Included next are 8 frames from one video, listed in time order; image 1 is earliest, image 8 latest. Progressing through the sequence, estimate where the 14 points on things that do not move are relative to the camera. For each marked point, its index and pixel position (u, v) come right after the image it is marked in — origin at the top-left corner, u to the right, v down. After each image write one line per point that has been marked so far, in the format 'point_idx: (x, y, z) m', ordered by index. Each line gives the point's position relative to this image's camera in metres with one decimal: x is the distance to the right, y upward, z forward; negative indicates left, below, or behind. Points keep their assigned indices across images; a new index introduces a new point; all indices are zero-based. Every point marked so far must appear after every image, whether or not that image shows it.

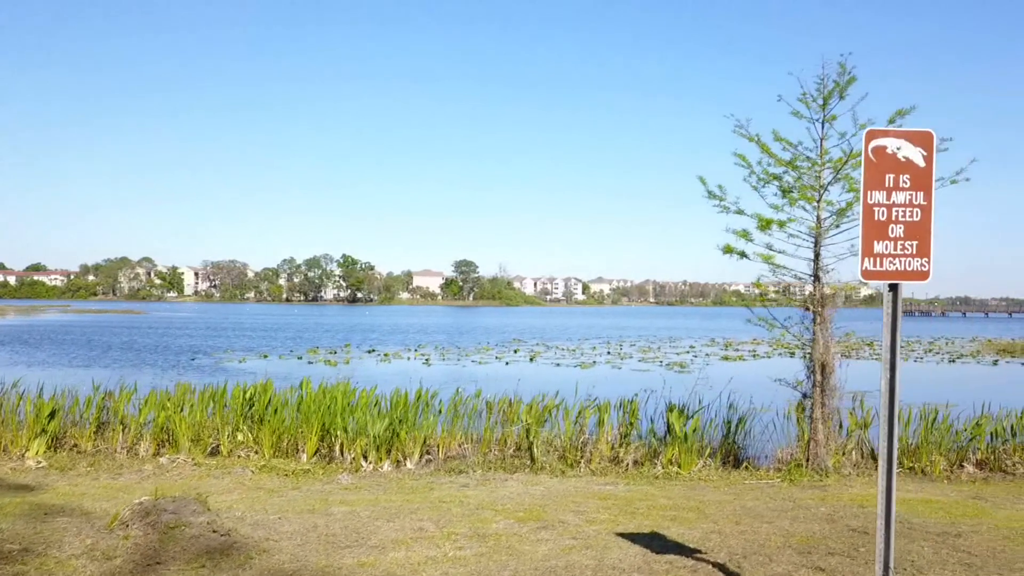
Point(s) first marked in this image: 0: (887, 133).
0: (+1.6, +0.7, +3.6) m
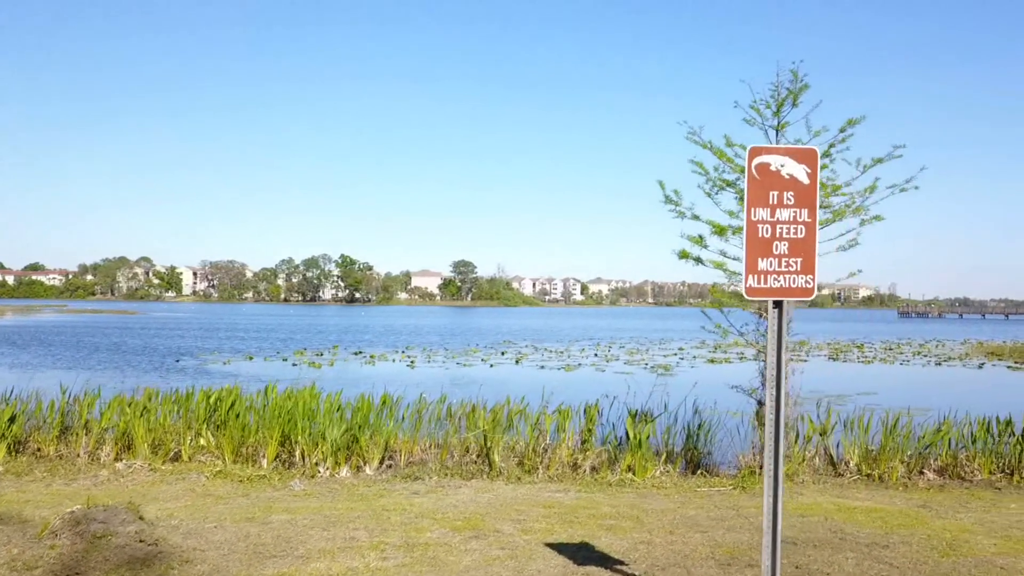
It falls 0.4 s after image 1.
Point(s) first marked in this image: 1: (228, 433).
0: (+1.1, +0.6, +3.6) m
1: (-3.6, -1.9, +10.7) m
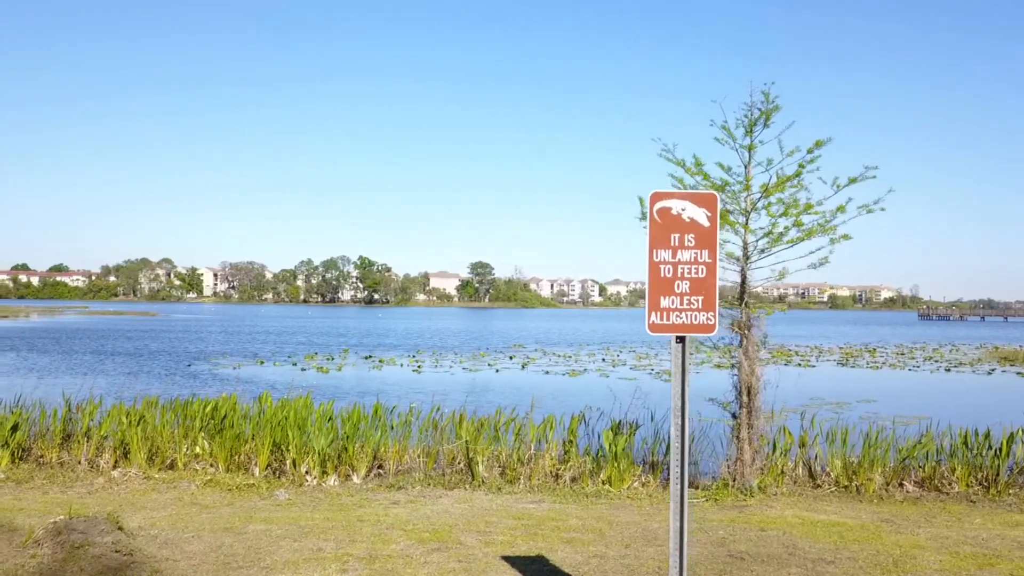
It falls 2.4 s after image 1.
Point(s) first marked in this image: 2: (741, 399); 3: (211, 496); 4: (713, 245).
0: (+0.7, +0.4, +3.9) m
1: (-3.8, -2.0, +11.0) m
2: (+2.6, -1.2, +9.3) m
3: (-3.3, -2.3, +9.1) m
4: (+0.9, +0.2, +3.9) m
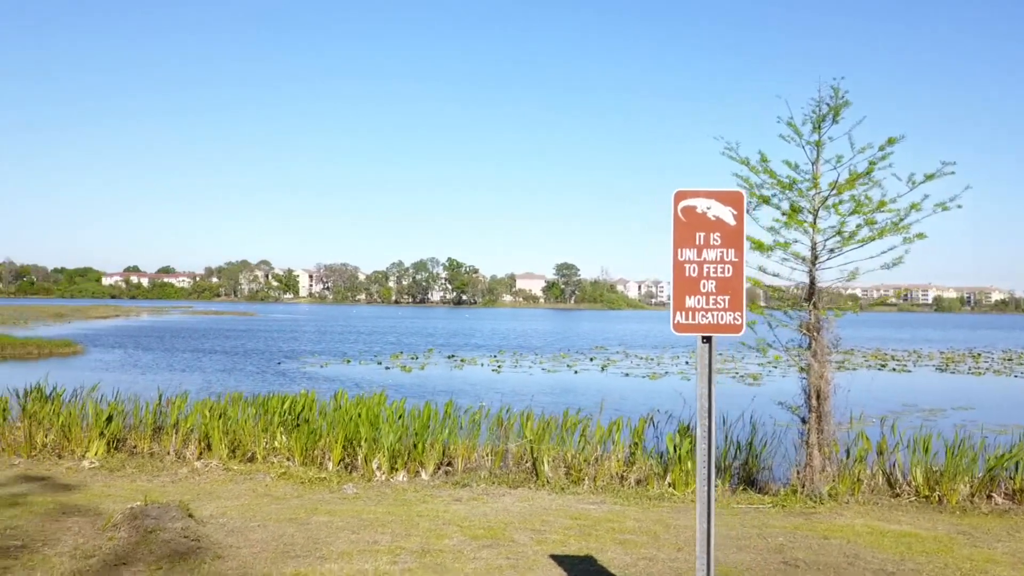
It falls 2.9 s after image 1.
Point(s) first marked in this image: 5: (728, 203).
0: (+0.9, +0.4, +3.8) m
1: (-2.9, -2.0, +11.4) m
2: (+3.2, -1.3, +9.0) m
3: (-2.6, -2.3, +9.4) m
4: (+1.1, +0.2, +3.8) m
5: (+1.0, +0.4, +3.8) m
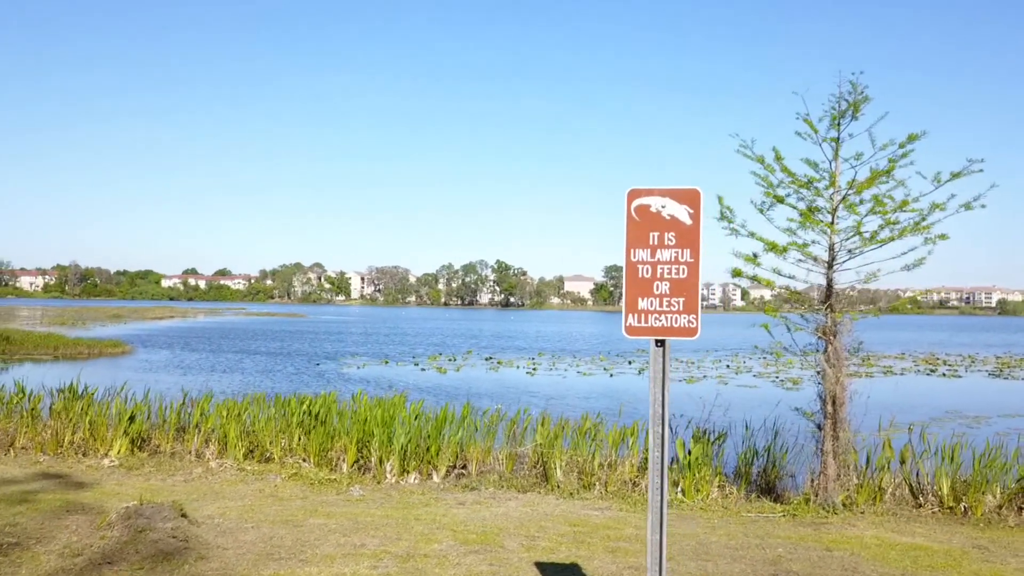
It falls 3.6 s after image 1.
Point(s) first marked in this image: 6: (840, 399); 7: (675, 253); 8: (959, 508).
0: (+0.6, +0.4, +3.7) m
1: (-2.7, -2.1, +11.5) m
2: (+3.3, -1.3, +8.7) m
3: (-2.5, -2.3, +9.5) m
4: (+0.8, +0.2, +3.7) m
5: (+0.8, +0.4, +3.7) m
6: (+3.4, -1.2, +8.6) m
7: (+0.7, +0.2, +3.7) m
8: (+4.9, -2.4, +9.2) m
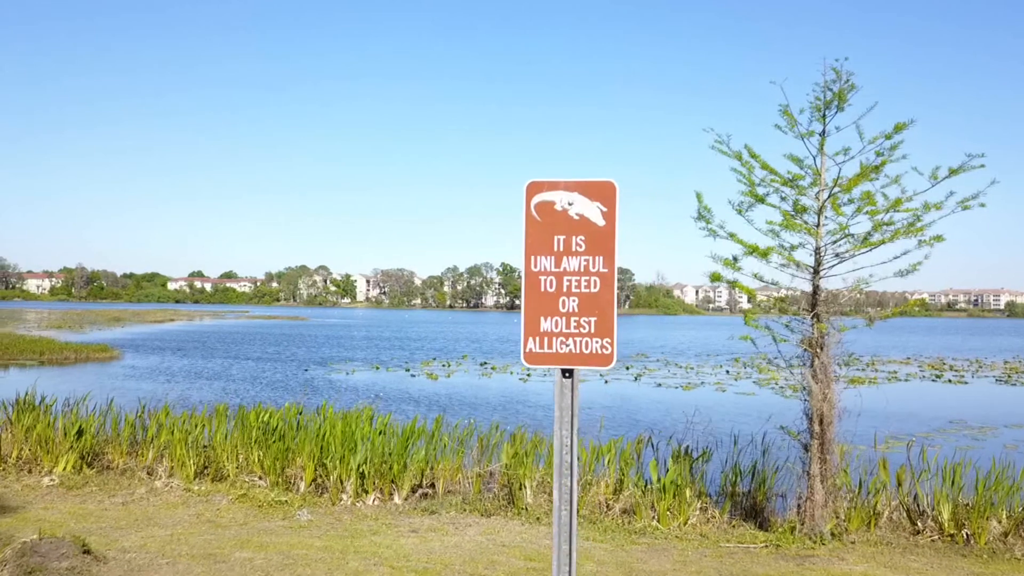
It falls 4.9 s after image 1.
0: (+0.1, +0.4, +3.0) m
1: (-3.1, -2.1, +10.8) m
2: (+2.9, -1.4, +8.0) m
3: (-2.9, -2.4, +8.8) m
4: (+0.3, +0.1, +2.9) m
5: (+0.3, +0.3, +2.9) m
6: (+3.0, -1.2, +7.9) m
7: (+0.3, +0.1, +2.9) m
8: (+4.5, -2.5, +8.4) m
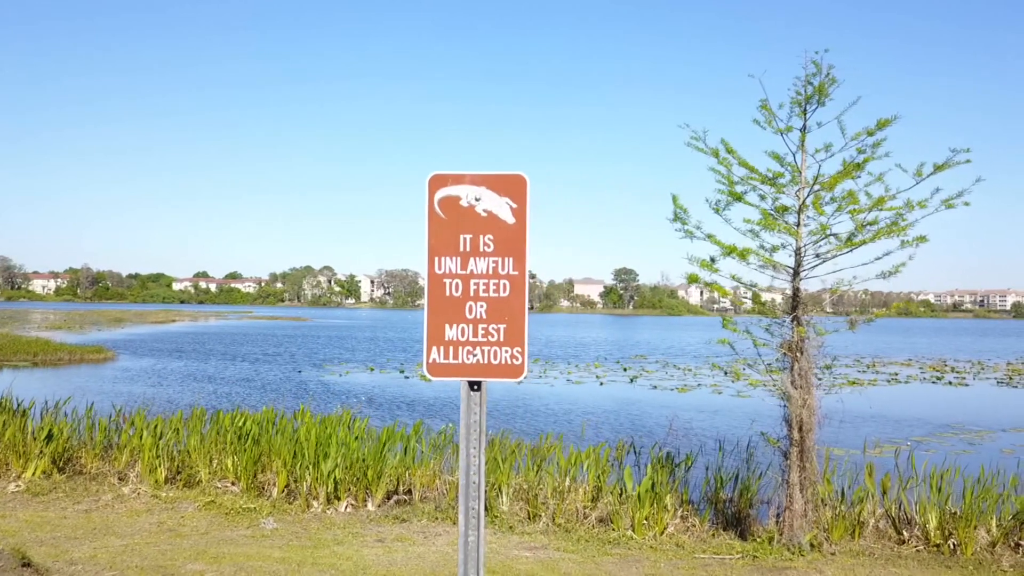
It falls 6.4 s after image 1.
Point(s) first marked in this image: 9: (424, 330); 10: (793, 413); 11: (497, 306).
0: (-0.2, +0.4, +2.7) m
1: (-3.4, -2.2, +10.5) m
2: (+2.6, -1.4, +7.7) m
3: (-3.2, -2.4, +8.5) m
4: (0.0, +0.1, +2.7) m
5: (0.0, +0.3, +2.7) m
6: (+2.7, -1.3, +7.6) m
7: (-0.1, +0.1, +2.7) m
8: (+4.2, -2.5, +8.1) m
9: (-0.3, -0.1, +2.7) m
10: (+2.6, -1.1, +7.6) m
11: (-0.1, -0.1, +2.7) m
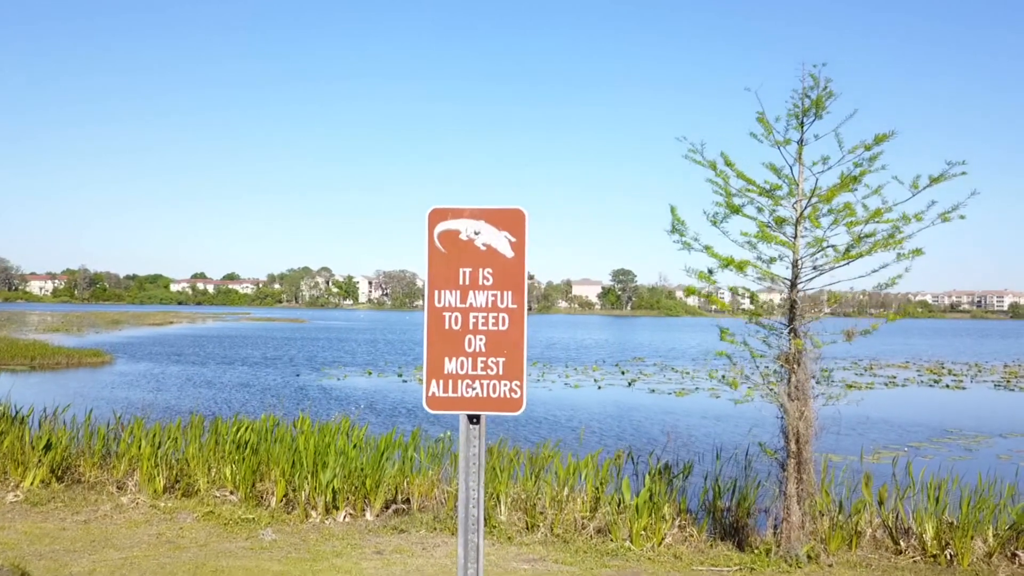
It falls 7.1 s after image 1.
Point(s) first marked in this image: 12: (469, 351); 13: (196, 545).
0: (-0.2, +0.2, +2.7) m
1: (-3.4, -2.3, +10.5) m
2: (+2.6, -1.5, +7.7) m
3: (-3.2, -2.5, +8.5) m
4: (0.0, 0.0, +2.7) m
5: (0.0, +0.2, +2.7) m
6: (+2.7, -1.4, +7.6) m
7: (-0.1, 0.0, +2.7) m
8: (+4.2, -2.6, +8.2) m
9: (-0.3, -0.2, +2.7) m
10: (+2.6, -1.2, +7.7) m
11: (-0.1, -0.2, +2.7) m
12: (-0.1, -0.2, +2.7) m
13: (-3.0, -2.5, +7.9) m
